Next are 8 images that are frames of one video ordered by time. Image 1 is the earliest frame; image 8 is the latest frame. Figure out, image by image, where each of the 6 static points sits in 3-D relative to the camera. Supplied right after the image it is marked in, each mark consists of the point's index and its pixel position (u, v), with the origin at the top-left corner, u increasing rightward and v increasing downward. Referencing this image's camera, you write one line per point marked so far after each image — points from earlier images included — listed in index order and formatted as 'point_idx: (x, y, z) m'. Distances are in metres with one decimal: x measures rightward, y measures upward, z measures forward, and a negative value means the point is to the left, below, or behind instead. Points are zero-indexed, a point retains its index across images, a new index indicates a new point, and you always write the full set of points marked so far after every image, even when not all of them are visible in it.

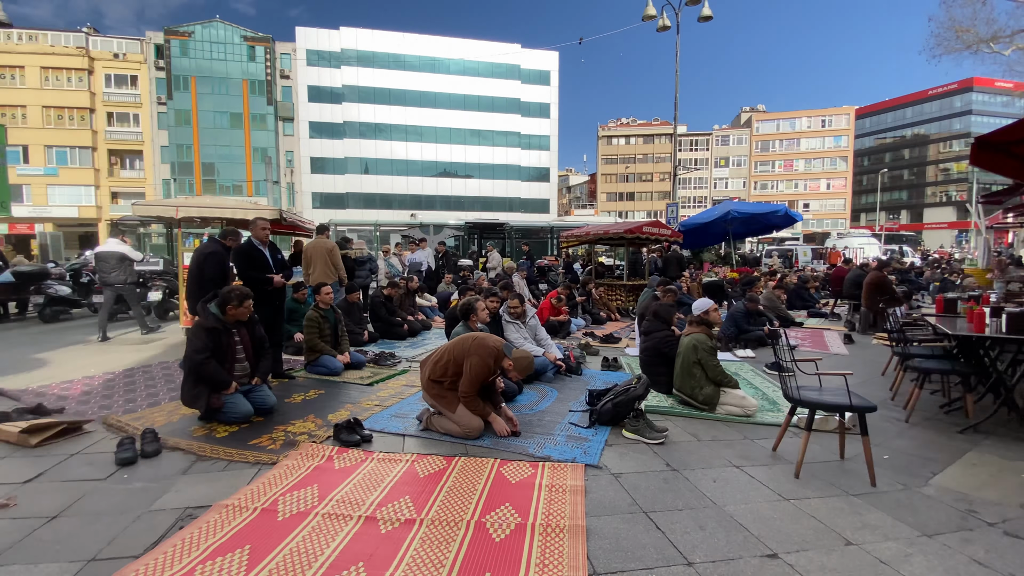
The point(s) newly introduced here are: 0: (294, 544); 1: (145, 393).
0: (-1.2, -1.4, +2.5) m
1: (-3.9, -1.1, +5.0) m
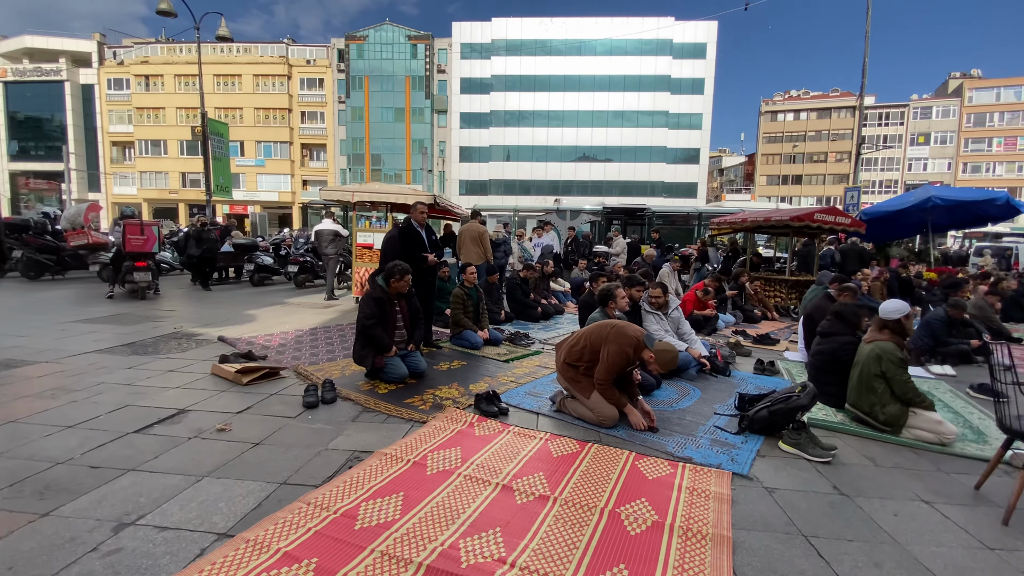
0: (-0.4, -1.2, +2.7) m
1: (-2.4, -0.8, +5.8) m
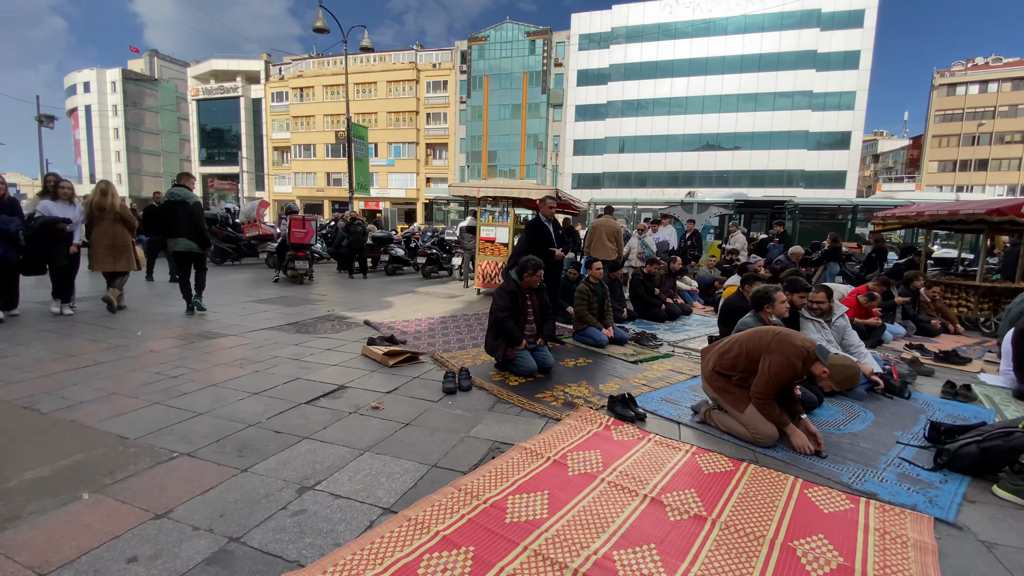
0: (+0.4, -1.2, +2.6) m
1: (-0.8, -0.7, +6.1) m
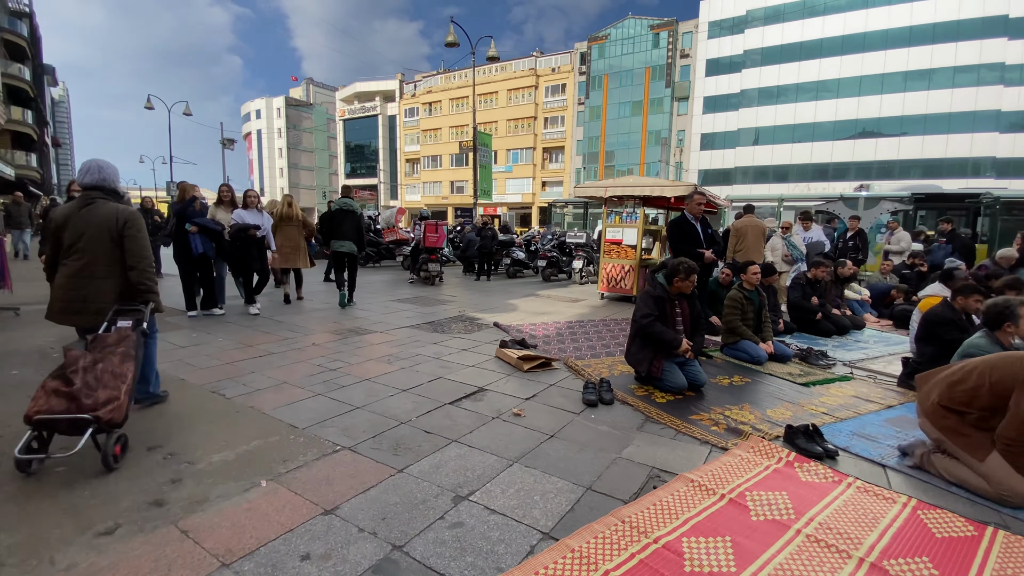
0: (+1.2, -1.2, +2.1) m
1: (+0.9, -0.7, +5.8) m
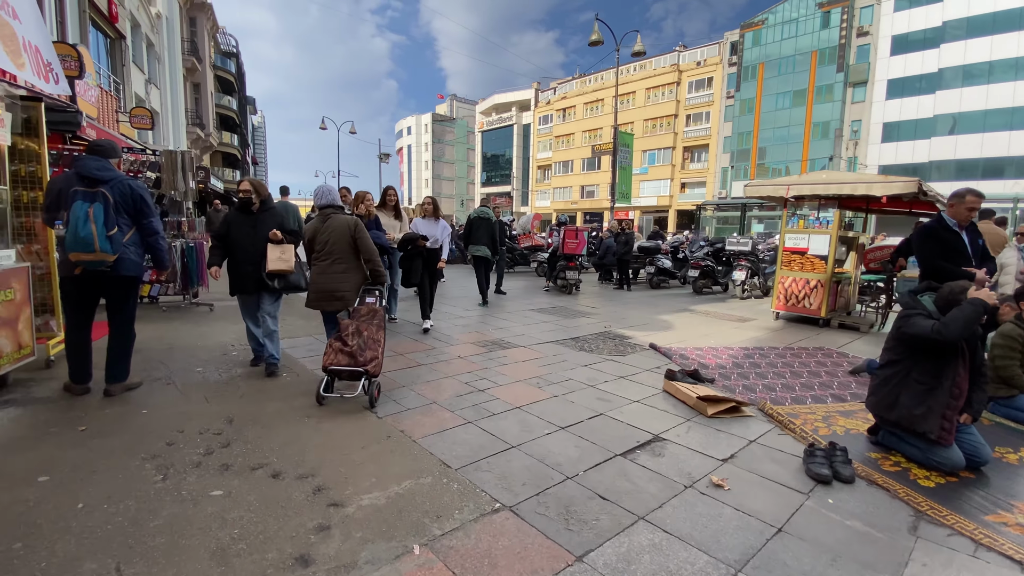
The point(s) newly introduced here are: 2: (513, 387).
0: (+1.9, -1.4, +1.0) m
1: (+2.7, -0.9, +4.6) m
2: (0.0, -0.9, +4.2) m
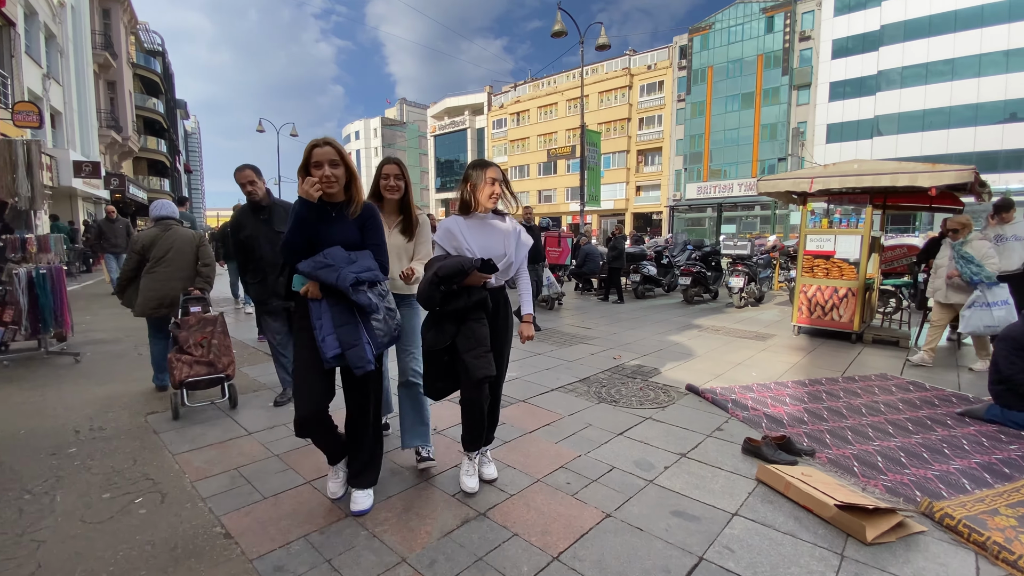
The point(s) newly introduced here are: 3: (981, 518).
0: (+2.3, -1.6, -0.4) m
1: (+2.7, -1.1, +3.3) m
2: (+0.1, -1.2, +2.6) m
3: (+2.4, -1.2, +2.5) m
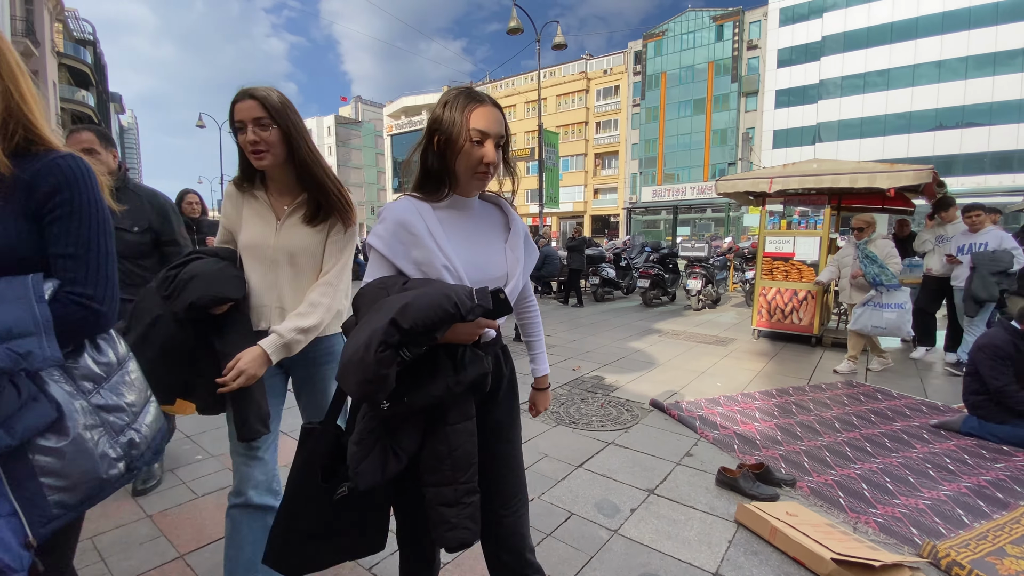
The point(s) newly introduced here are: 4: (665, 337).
0: (+2.3, -1.6, -0.7) m
1: (+2.3, -1.2, +3.0) m
2: (-0.2, -1.2, +2.1) m
3: (+2.1, -1.2, +2.2) m
4: (+2.4, -0.7, +7.1) m
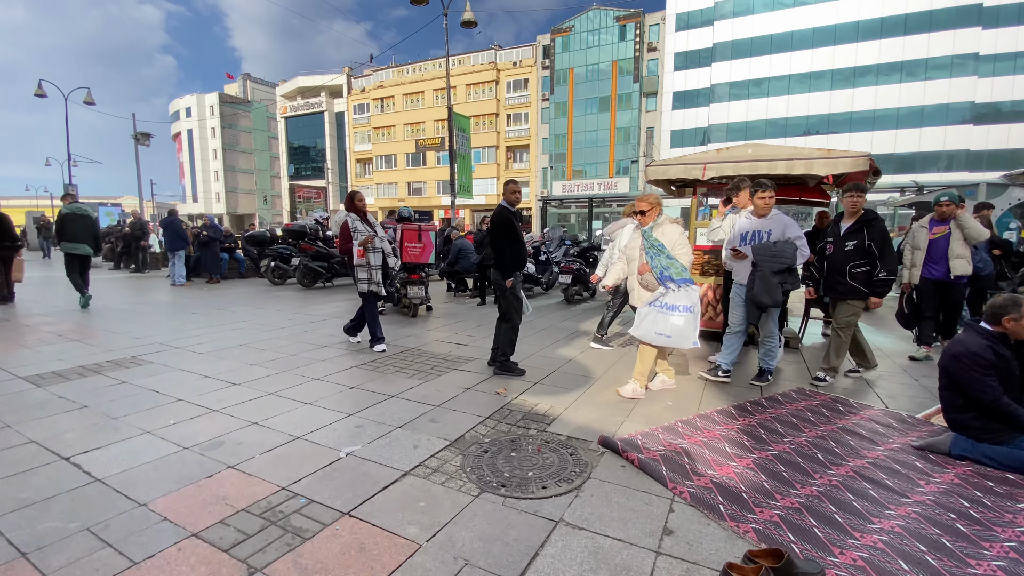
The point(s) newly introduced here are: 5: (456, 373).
0: (+2.5, -1.7, -1.3) m
1: (+1.9, -1.2, +2.3) m
2: (-0.4, -1.3, +1.0) m
3: (+1.8, -1.2, +1.5) m
4: (+1.2, -0.7, +6.3) m
5: (-0.5, -0.9, +4.7) m
